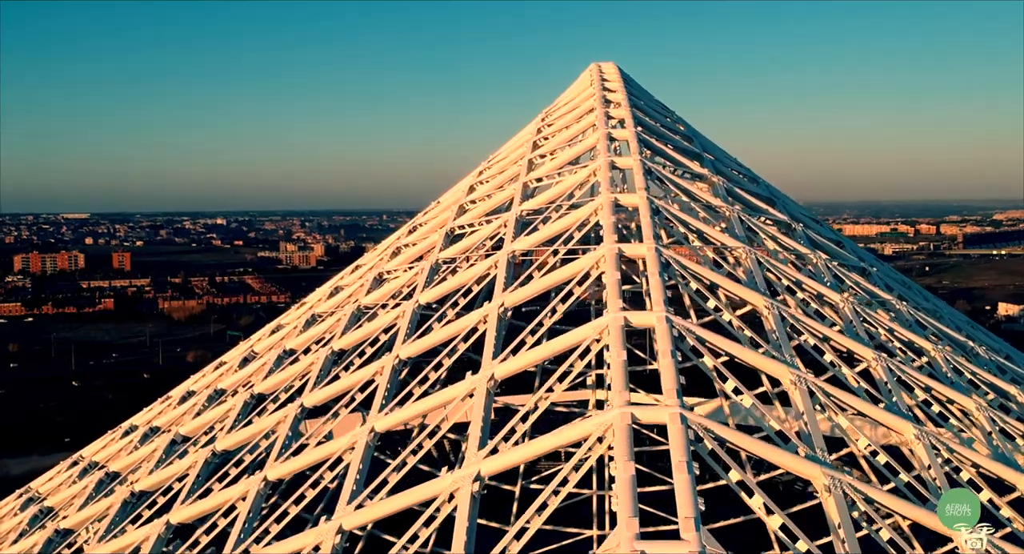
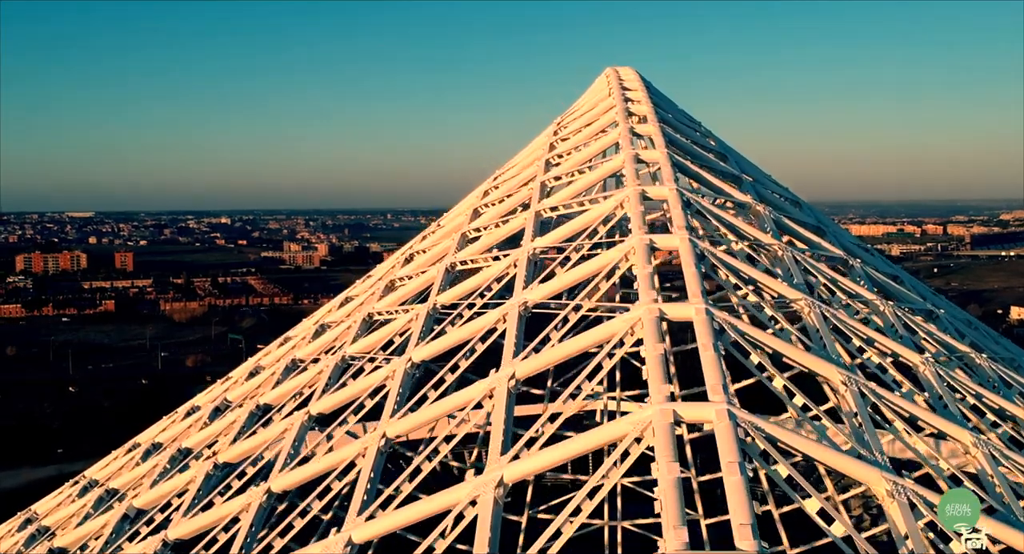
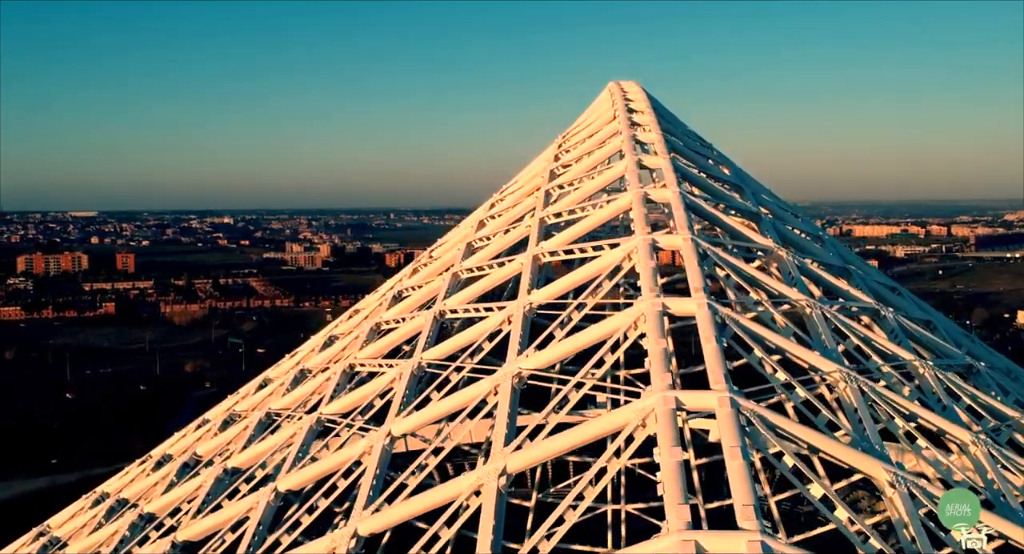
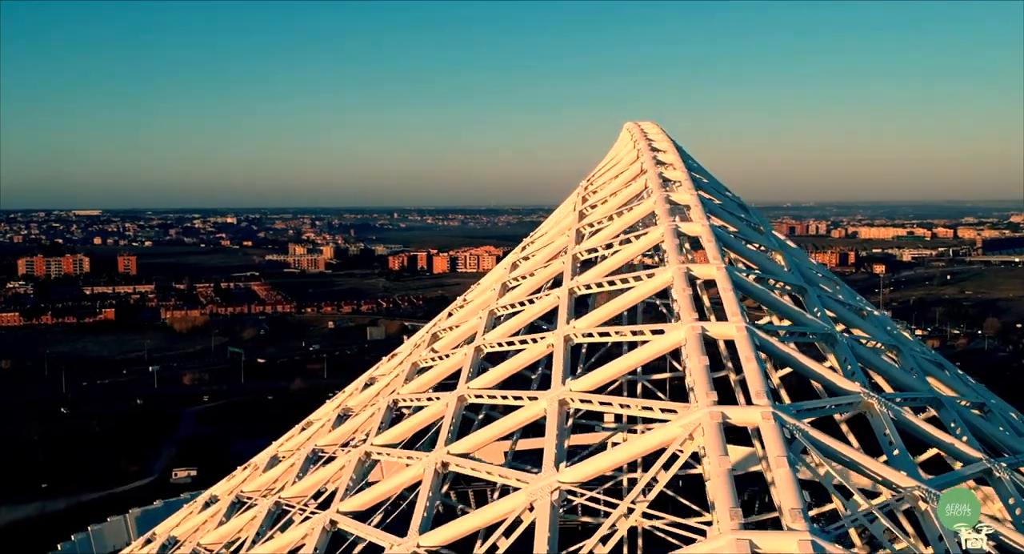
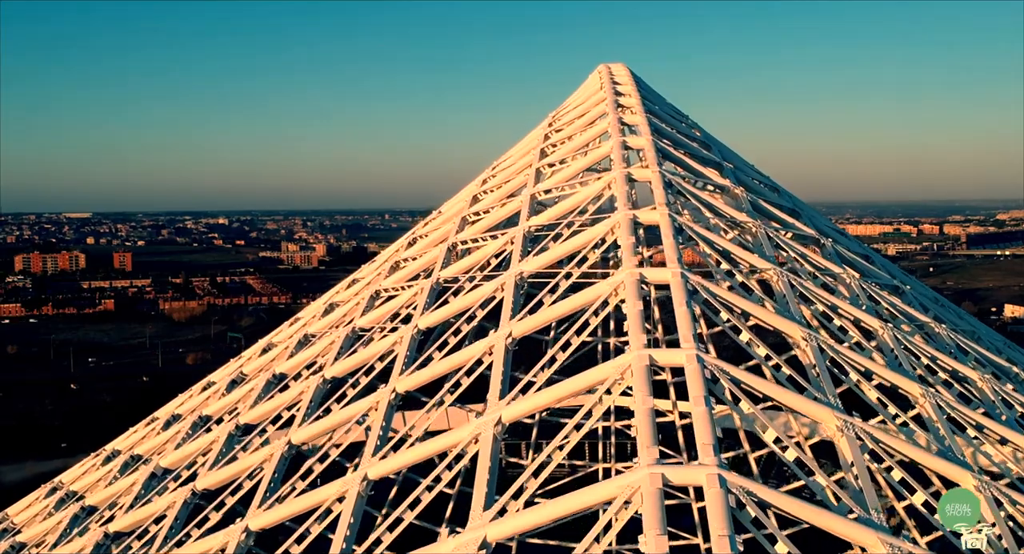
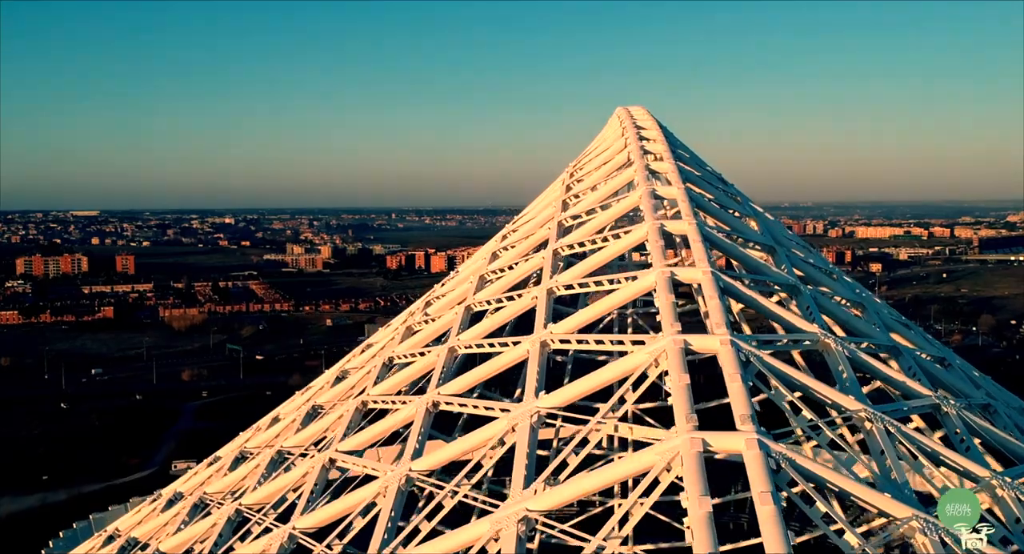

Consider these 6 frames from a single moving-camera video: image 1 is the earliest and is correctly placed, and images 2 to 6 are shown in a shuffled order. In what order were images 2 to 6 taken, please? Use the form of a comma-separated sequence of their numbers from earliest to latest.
5, 2, 3, 6, 4
